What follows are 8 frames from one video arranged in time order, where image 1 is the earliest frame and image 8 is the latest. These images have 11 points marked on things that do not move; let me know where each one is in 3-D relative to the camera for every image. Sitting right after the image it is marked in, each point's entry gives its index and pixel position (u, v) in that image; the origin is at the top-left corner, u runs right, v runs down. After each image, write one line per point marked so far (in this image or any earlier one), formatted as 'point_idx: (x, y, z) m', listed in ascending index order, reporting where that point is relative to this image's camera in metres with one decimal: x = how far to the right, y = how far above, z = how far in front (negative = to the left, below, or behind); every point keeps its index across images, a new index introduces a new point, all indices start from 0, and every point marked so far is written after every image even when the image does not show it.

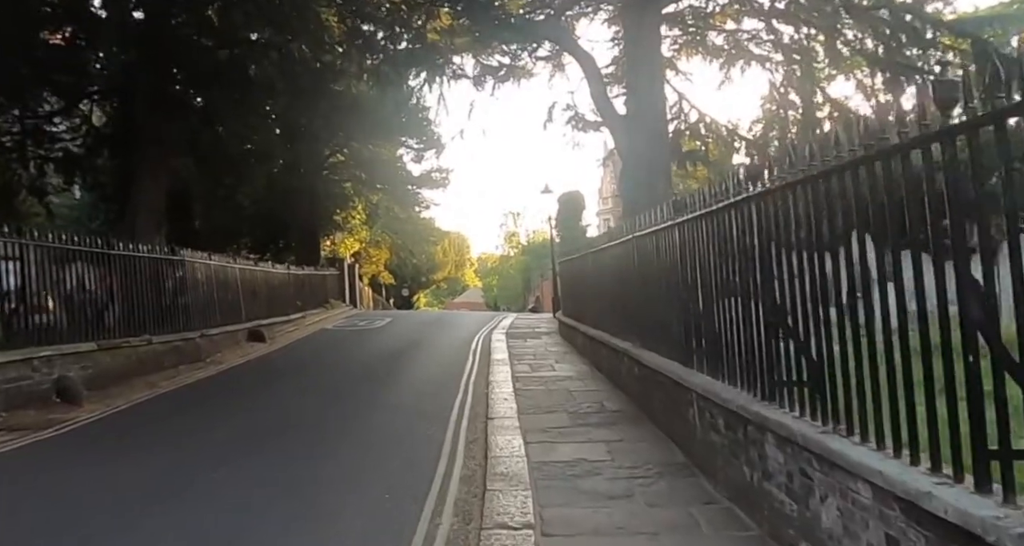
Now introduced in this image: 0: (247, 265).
0: (-7.1, +0.2, +19.2) m
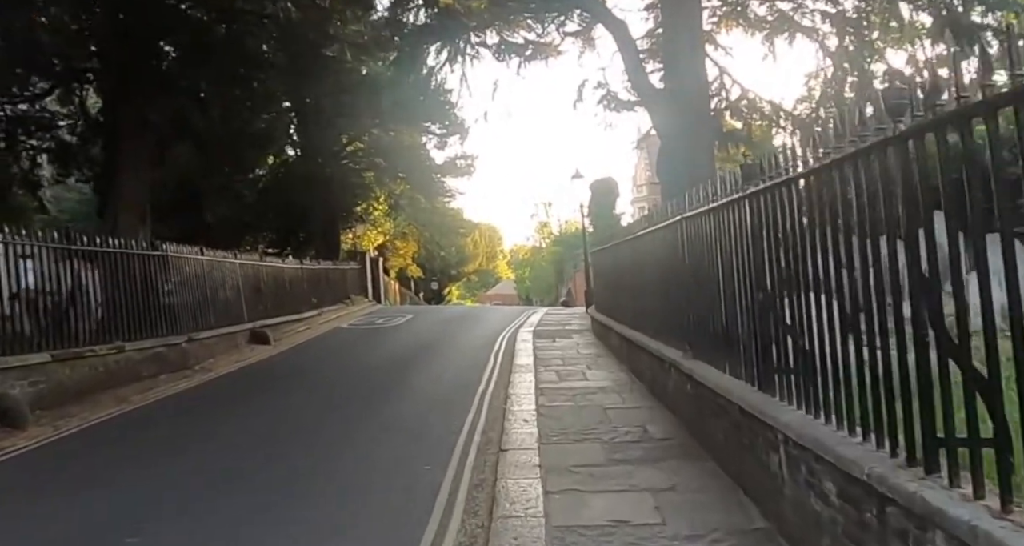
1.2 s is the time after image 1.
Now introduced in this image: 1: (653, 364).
0: (-6.4, +0.3, +17.7) m
1: (+1.7, -1.1, +9.0) m
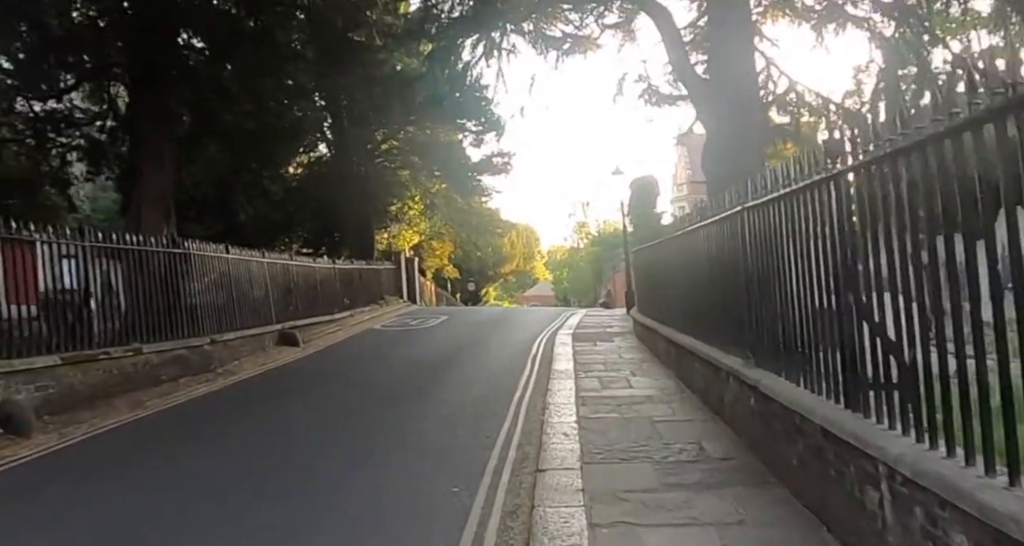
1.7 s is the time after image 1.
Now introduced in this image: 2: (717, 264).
0: (-5.5, +0.4, +17.2) m
1: (+2.2, -1.1, +8.1) m
2: (+2.5, +0.1, +8.7) m
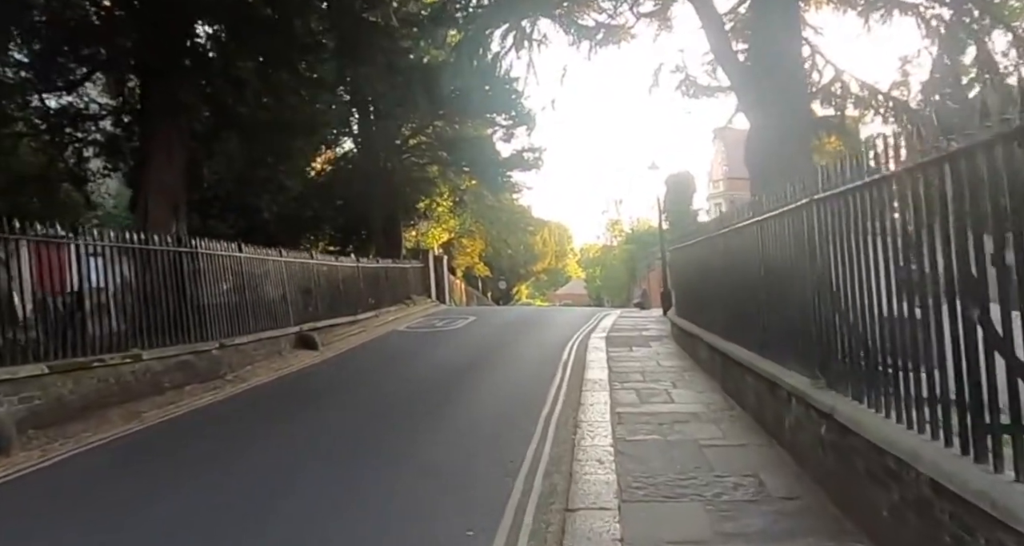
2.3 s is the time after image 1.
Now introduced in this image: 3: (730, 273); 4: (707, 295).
0: (-4.9, +0.4, +16.5) m
1: (+2.4, -1.1, +7.1) m
2: (+2.8, +0.1, +7.7) m
3: (+2.9, 0.0, +9.8) m
4: (+3.1, -0.4, +11.6) m
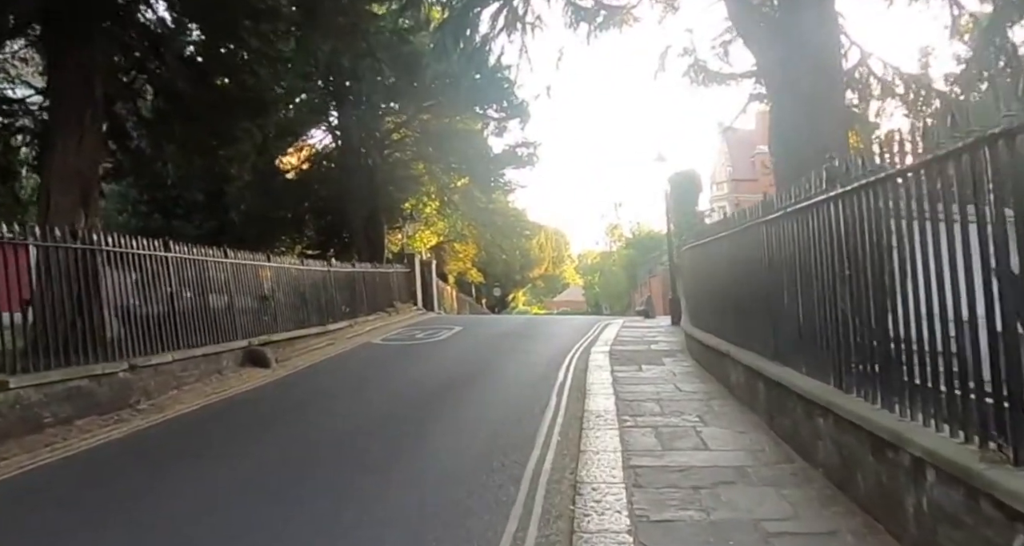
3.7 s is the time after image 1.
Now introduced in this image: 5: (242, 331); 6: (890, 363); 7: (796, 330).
0: (-5.1, +0.3, +14.3) m
1: (+2.2, -1.1, +4.9) m
2: (+2.6, +0.1, +5.5) m
3: (+2.7, 0.0, +7.6) m
4: (+2.9, -0.4, +9.4) m
5: (-4.9, -1.0, +13.1) m
6: (+2.5, -0.6, +4.9) m
7: (+2.6, -0.5, +6.8) m
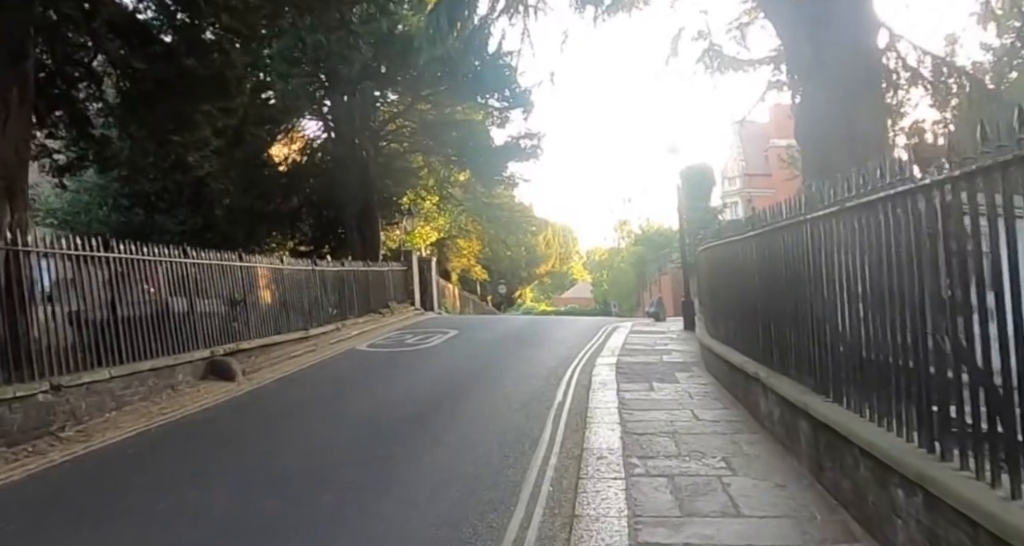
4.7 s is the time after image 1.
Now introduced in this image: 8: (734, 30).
0: (-5.2, +0.3, +12.9) m
1: (+2.0, -1.2, +3.4) m
2: (+2.4, 0.0, +4.0) m
3: (+2.6, -0.1, +6.2) m
4: (+2.8, -0.4, +8.0) m
5: (-5.0, -1.1, +11.8) m
6: (+2.3, -0.7, +3.4) m
7: (+2.5, -0.6, +5.4) m
8: (+5.8, +6.4, +19.1) m
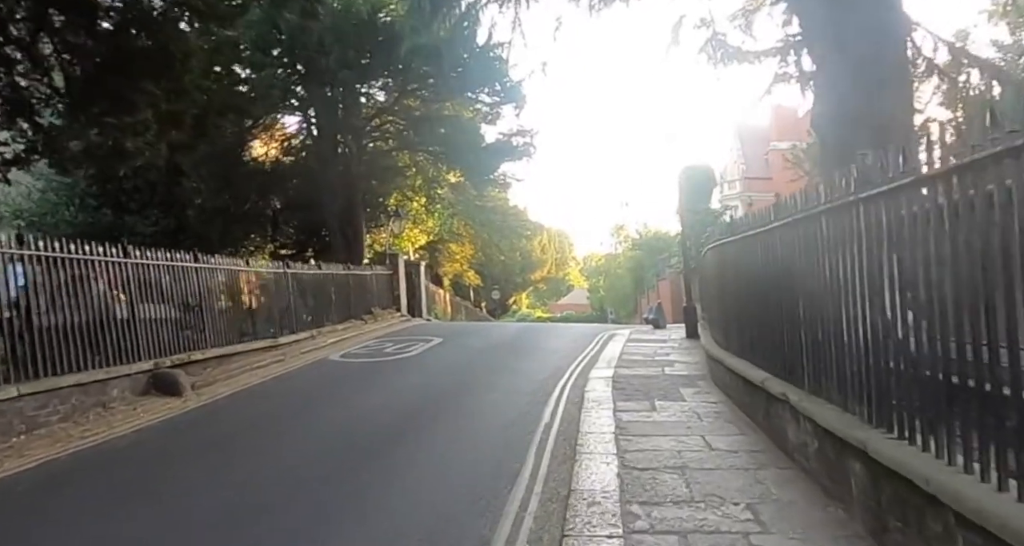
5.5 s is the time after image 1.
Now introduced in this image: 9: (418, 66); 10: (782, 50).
0: (-5.4, +0.2, +11.6) m
1: (+1.8, -1.2, +2.2) m
2: (+2.2, 0.0, +2.8) m
3: (+2.4, -0.1, +4.9) m
4: (+2.5, -0.4, +6.7) m
5: (-5.2, -1.1, +10.5) m
6: (+2.1, -0.6, +2.2) m
7: (+2.3, -0.6, +4.1) m
8: (+5.6, +6.3, +17.9) m
9: (-2.5, +5.6, +20.0) m
10: (+6.3, +5.2, +16.8) m
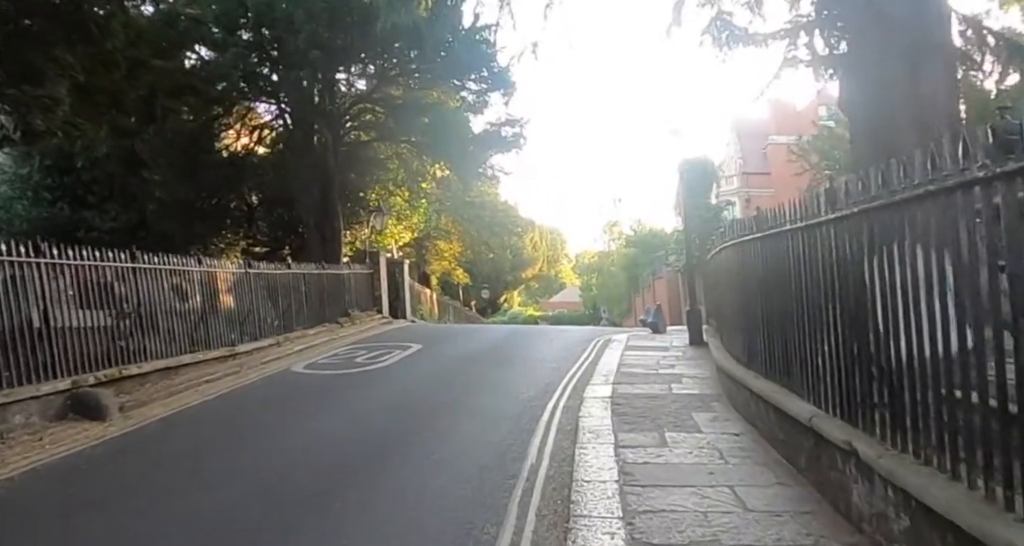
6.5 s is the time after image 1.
0: (-5.6, +0.2, +10.1) m
1: (+1.7, -1.2, +0.7) m
2: (+2.0, 0.0, +1.3) m
3: (+2.2, -0.1, +3.5) m
4: (+2.4, -0.5, +5.3) m
5: (-5.4, -1.1, +9.0) m
6: (+1.9, -0.7, +0.7) m
7: (+2.1, -0.6, +2.7) m
8: (+5.3, +6.3, +16.4) m
9: (-2.9, +5.6, +18.4) m
10: (+6.0, +5.2, +15.4) m
